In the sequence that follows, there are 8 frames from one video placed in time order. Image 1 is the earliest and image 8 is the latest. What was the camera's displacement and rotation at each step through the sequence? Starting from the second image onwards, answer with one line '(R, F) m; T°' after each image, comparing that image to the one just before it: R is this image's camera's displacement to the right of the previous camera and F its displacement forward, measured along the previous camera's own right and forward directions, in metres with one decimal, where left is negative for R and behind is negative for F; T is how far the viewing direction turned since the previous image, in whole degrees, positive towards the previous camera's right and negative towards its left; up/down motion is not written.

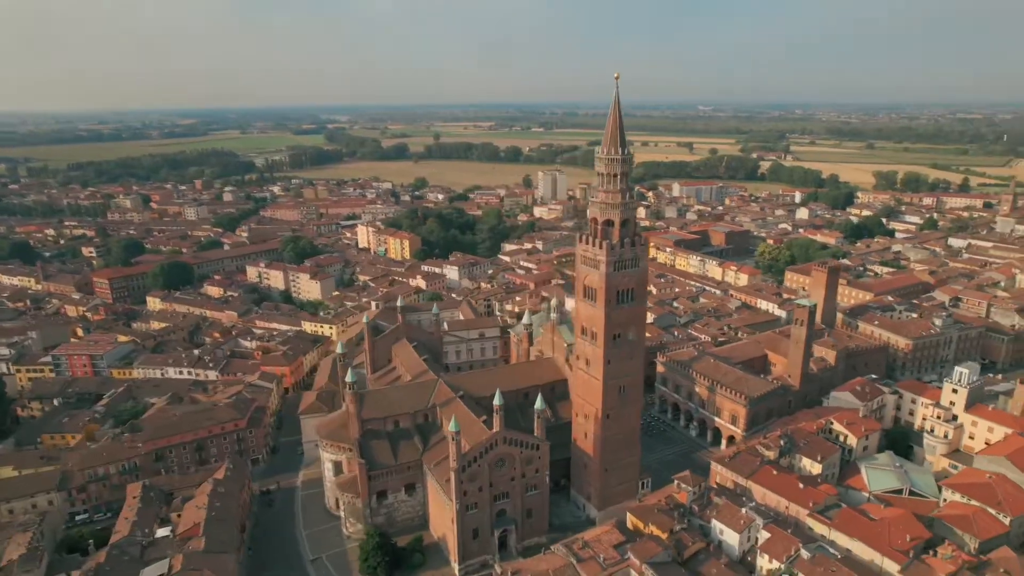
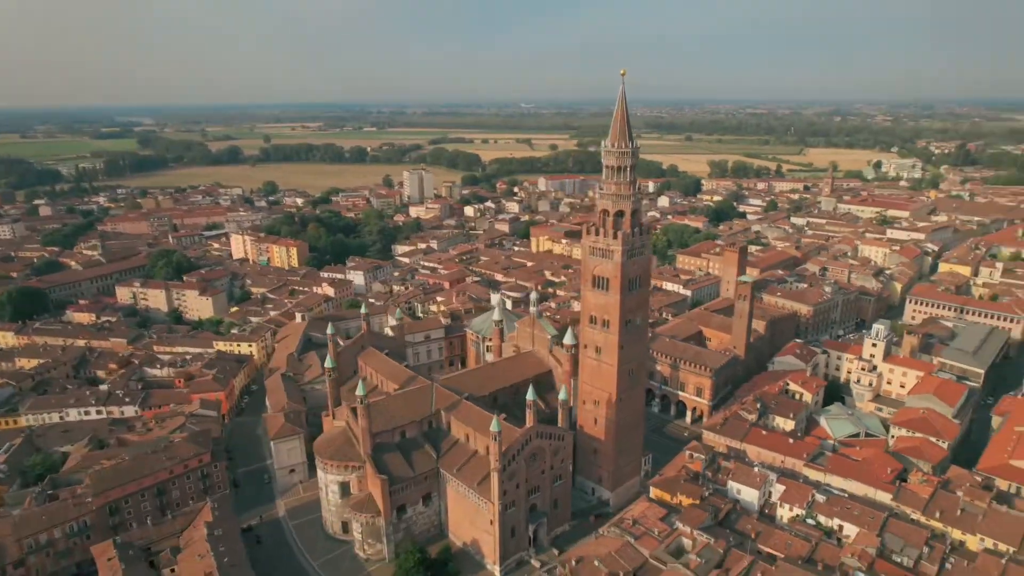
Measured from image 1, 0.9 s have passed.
(-10.1, +1.1) m; +15°
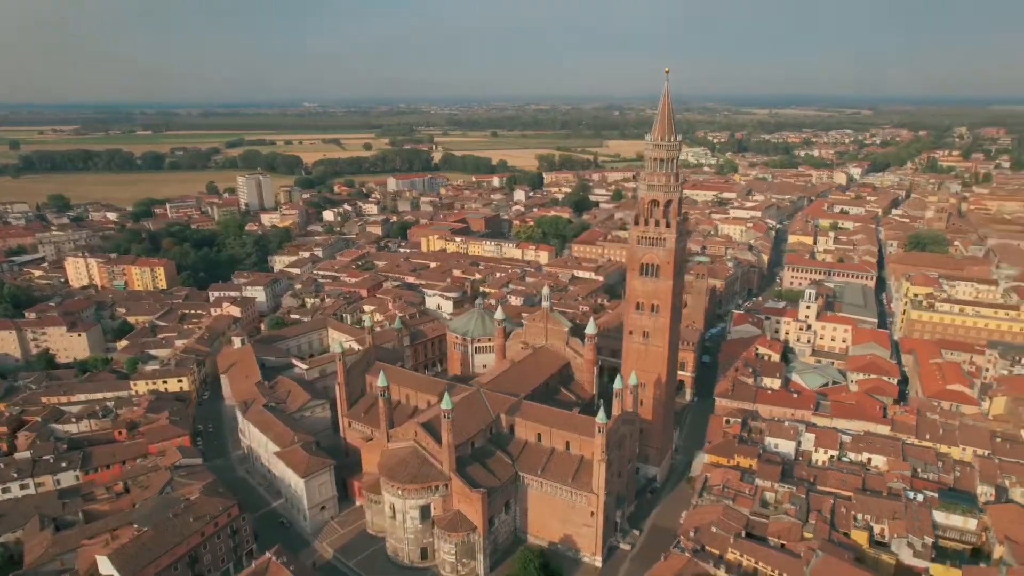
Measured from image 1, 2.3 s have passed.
(-15.0, +2.5) m; +18°
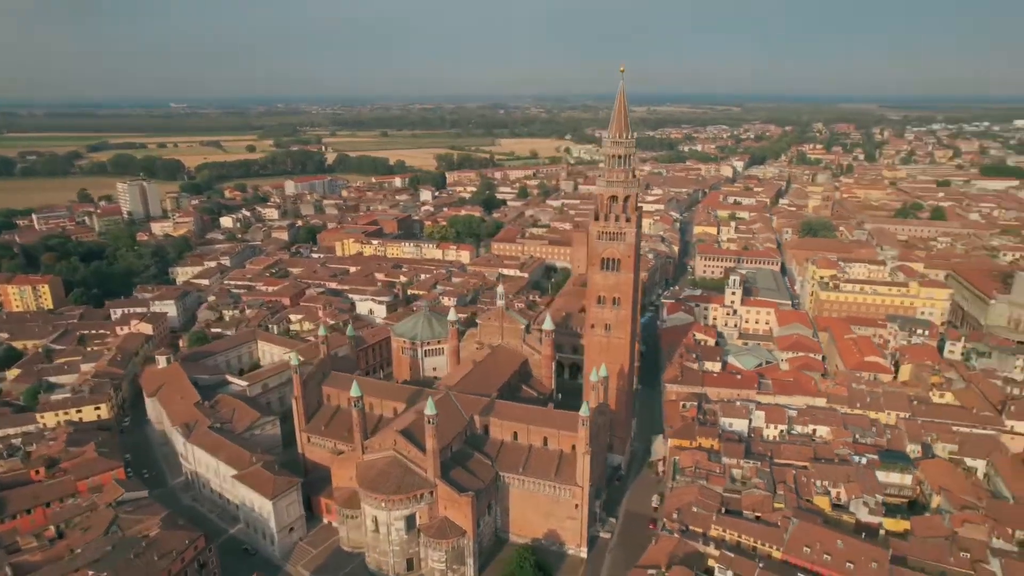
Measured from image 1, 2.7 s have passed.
(-4.6, +0.5) m; +10°
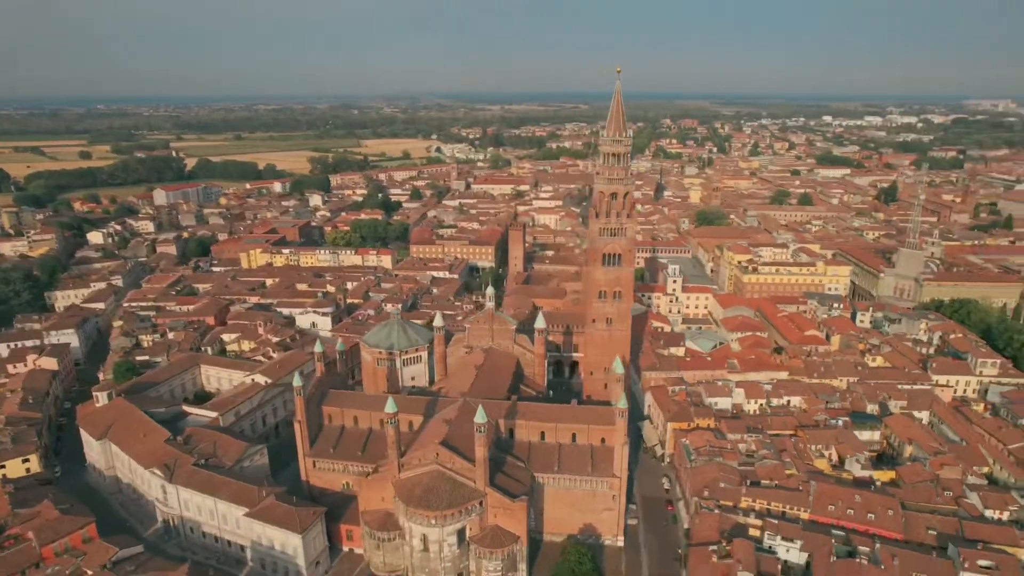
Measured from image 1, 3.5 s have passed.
(-9.2, +1.2) m; +12°
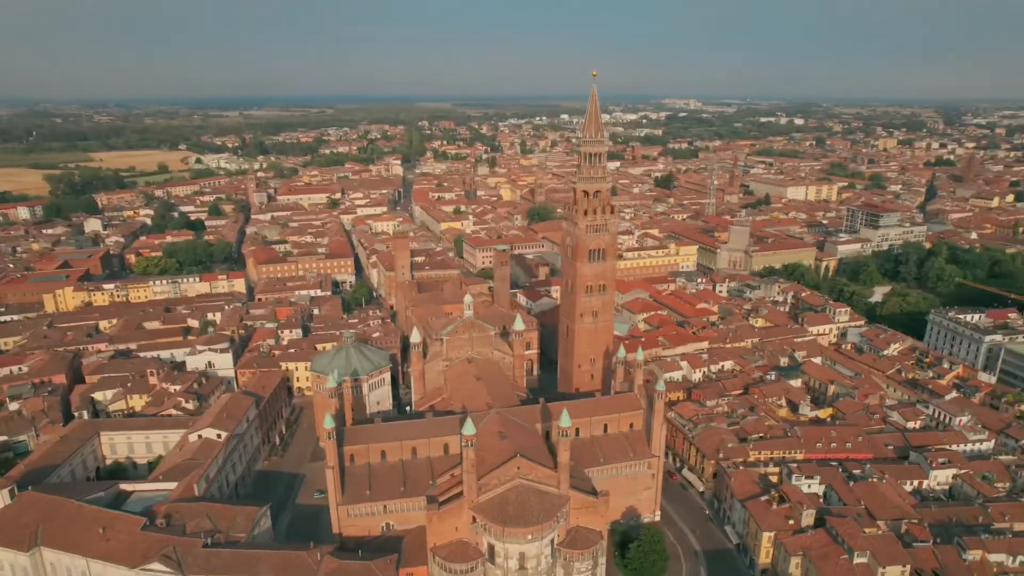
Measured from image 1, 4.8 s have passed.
(-15.1, +3.1) m; +21°
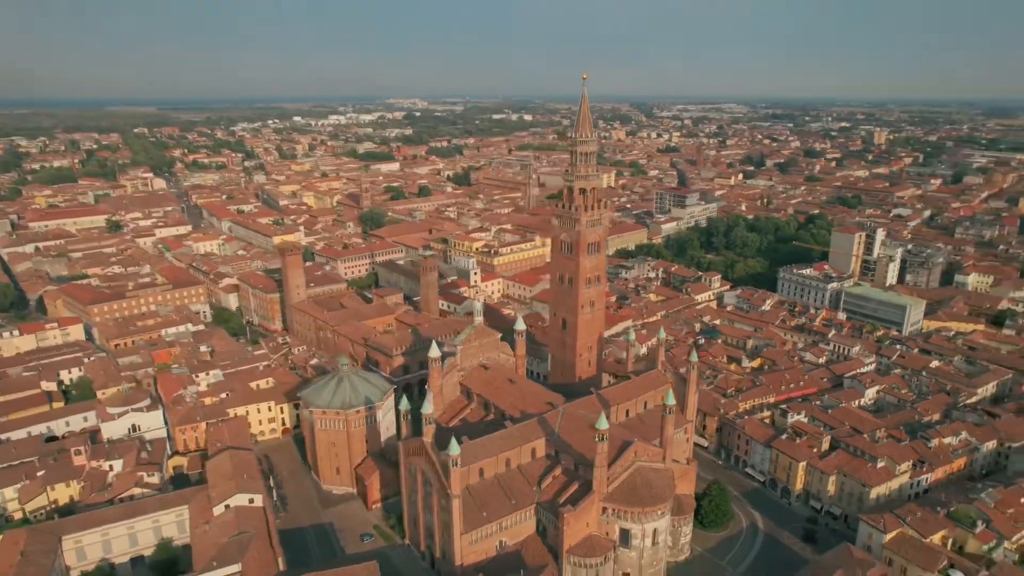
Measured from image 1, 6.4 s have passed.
(-18.1, +3.3) m; +23°
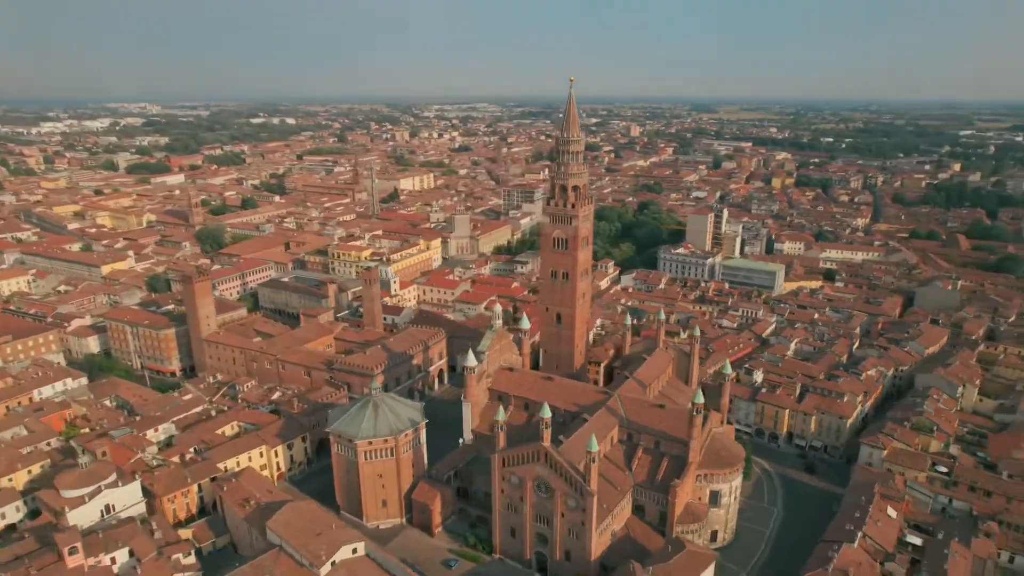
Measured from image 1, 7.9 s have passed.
(-16.7, +2.9) m; +20°
